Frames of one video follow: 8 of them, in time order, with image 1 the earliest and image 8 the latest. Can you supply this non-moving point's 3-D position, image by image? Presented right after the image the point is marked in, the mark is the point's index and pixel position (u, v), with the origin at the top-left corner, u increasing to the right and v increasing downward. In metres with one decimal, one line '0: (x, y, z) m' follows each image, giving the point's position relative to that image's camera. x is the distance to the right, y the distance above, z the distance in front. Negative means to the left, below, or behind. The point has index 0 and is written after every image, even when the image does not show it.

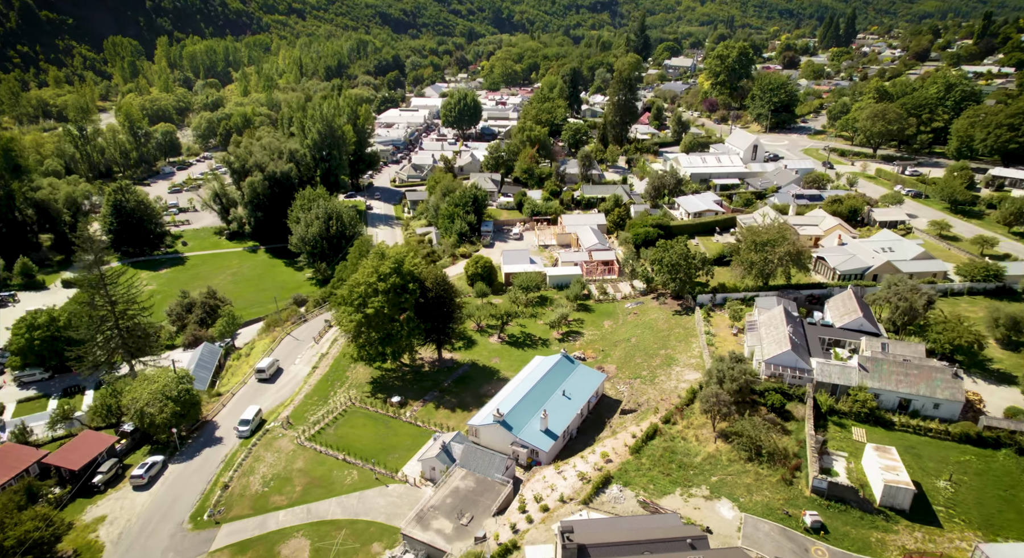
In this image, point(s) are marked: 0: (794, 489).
0: (+5.0, -3.6, +11.0) m
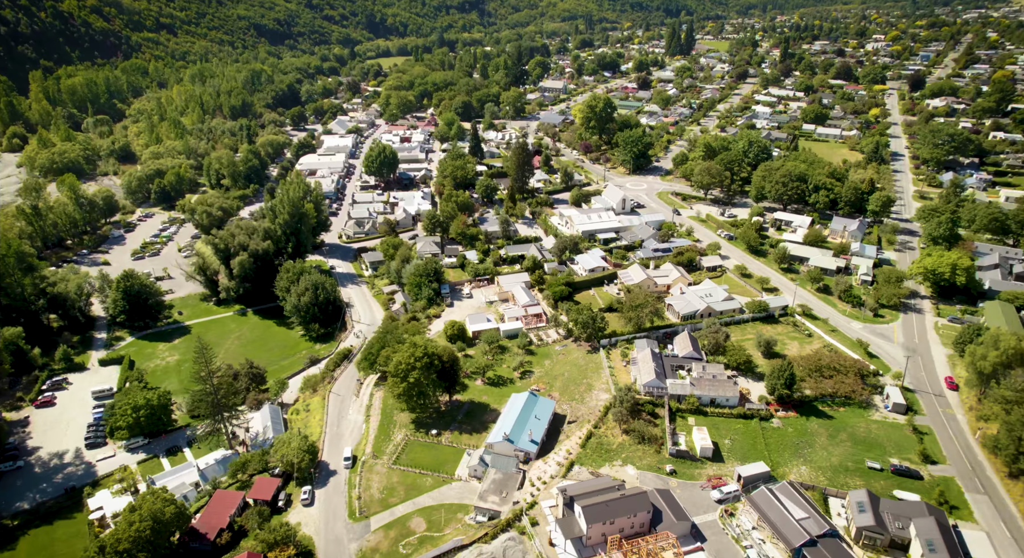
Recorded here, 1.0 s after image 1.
0: (+5.4, -6.2, +22.7) m
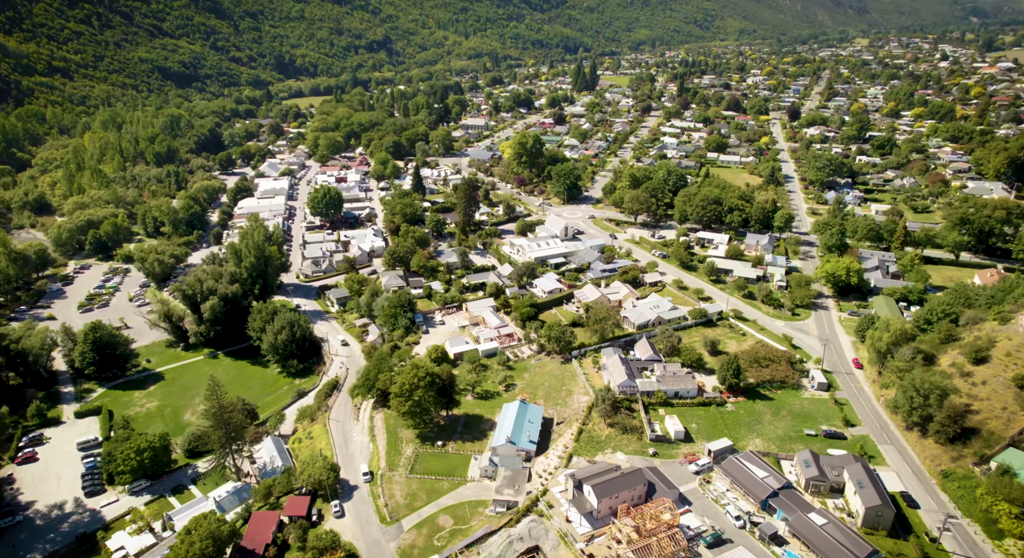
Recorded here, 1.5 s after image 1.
0: (+5.6, -6.8, +26.9) m
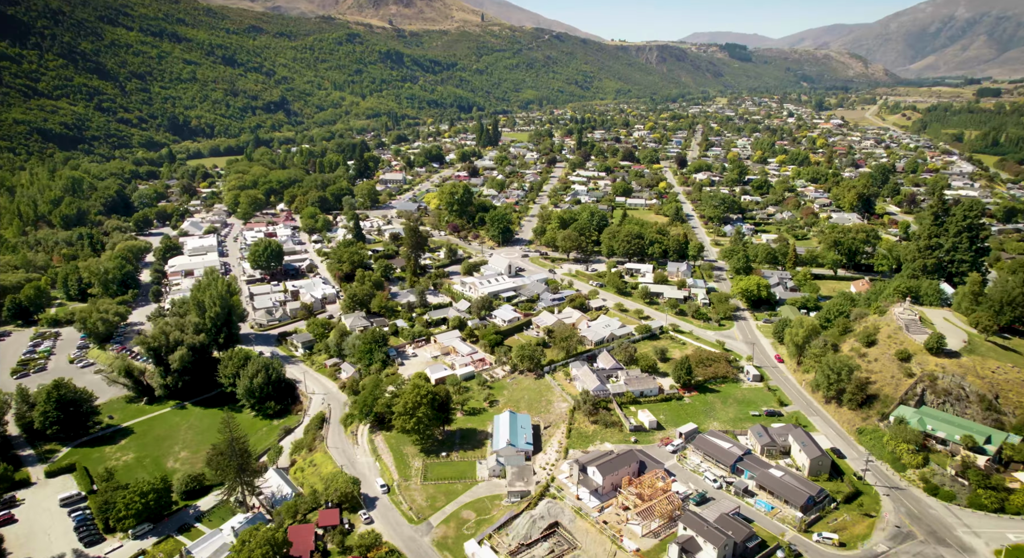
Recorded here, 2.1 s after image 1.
0: (+5.6, -7.5, +31.4) m
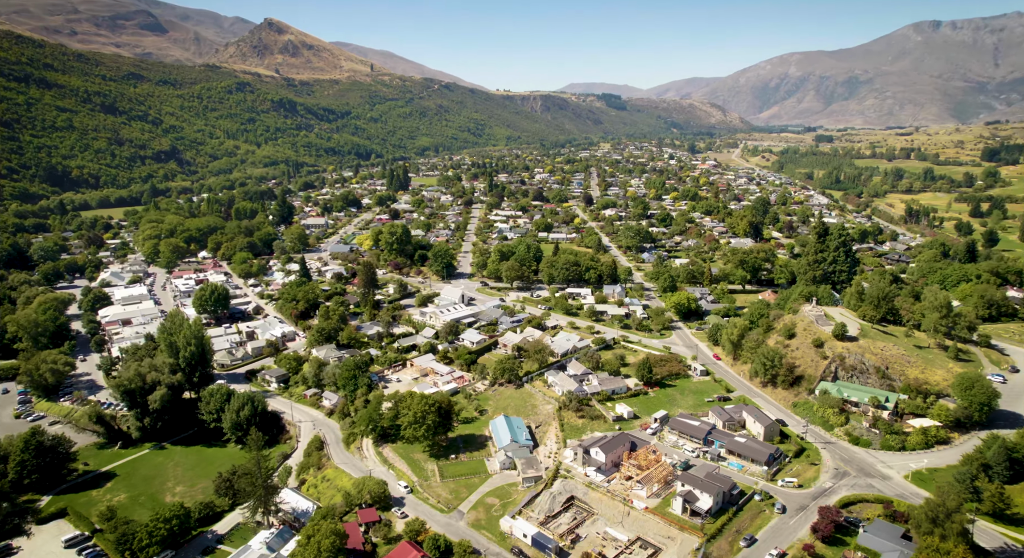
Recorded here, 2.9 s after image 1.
0: (+5.5, -8.1, +36.5) m
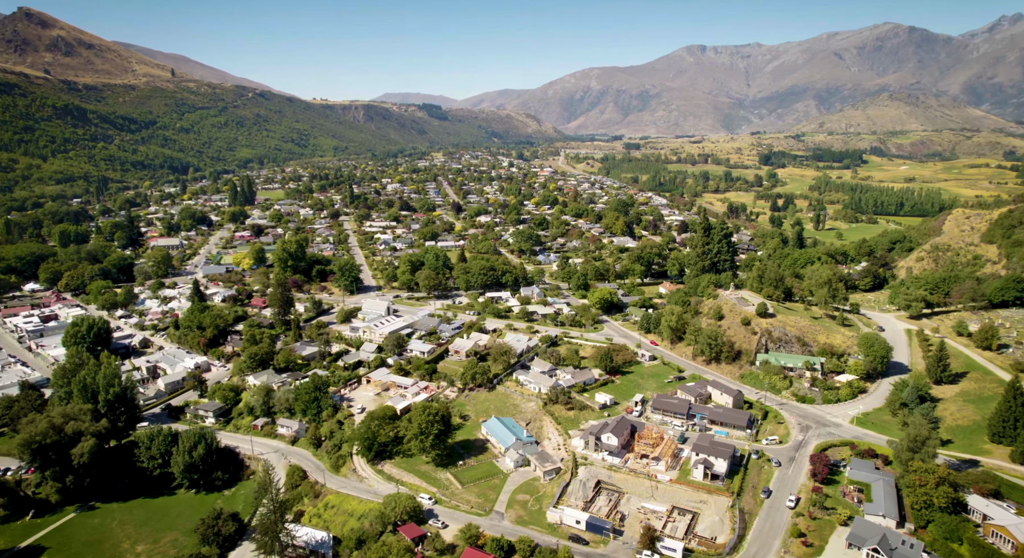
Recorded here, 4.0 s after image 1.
0: (+5.1, -8.0, +39.0) m
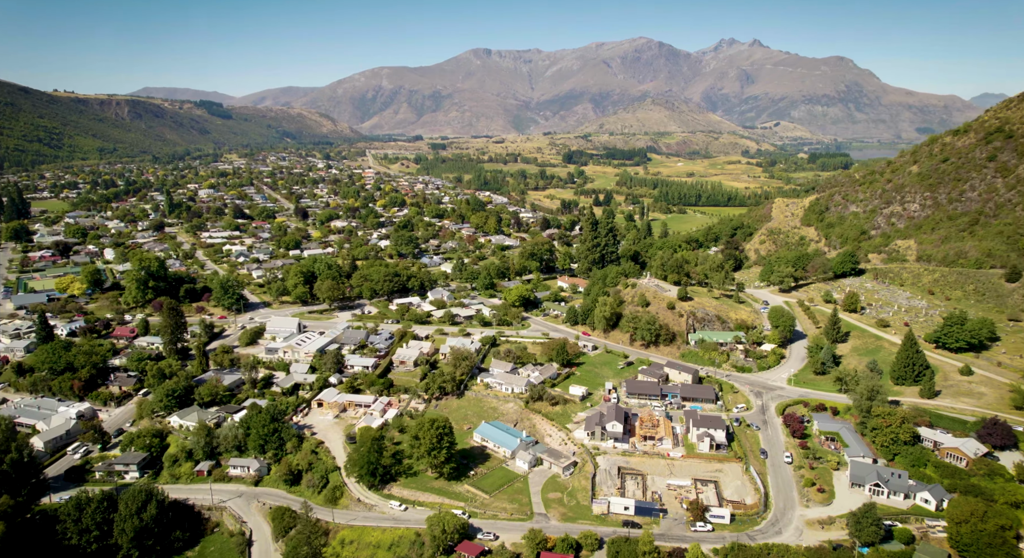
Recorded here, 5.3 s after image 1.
0: (+4.0, -7.8, +40.4) m
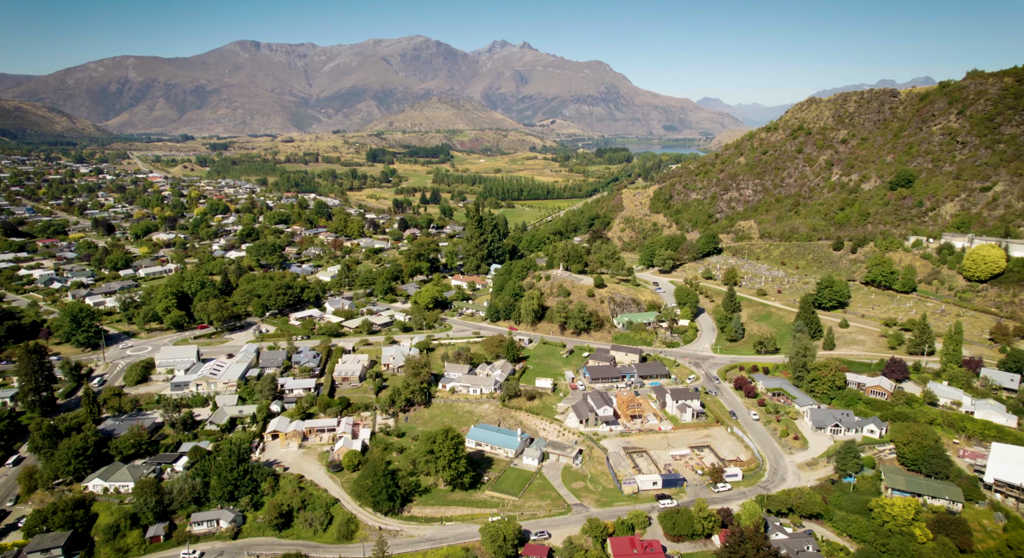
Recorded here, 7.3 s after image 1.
0: (+2.3, -7.5, +41.2) m
